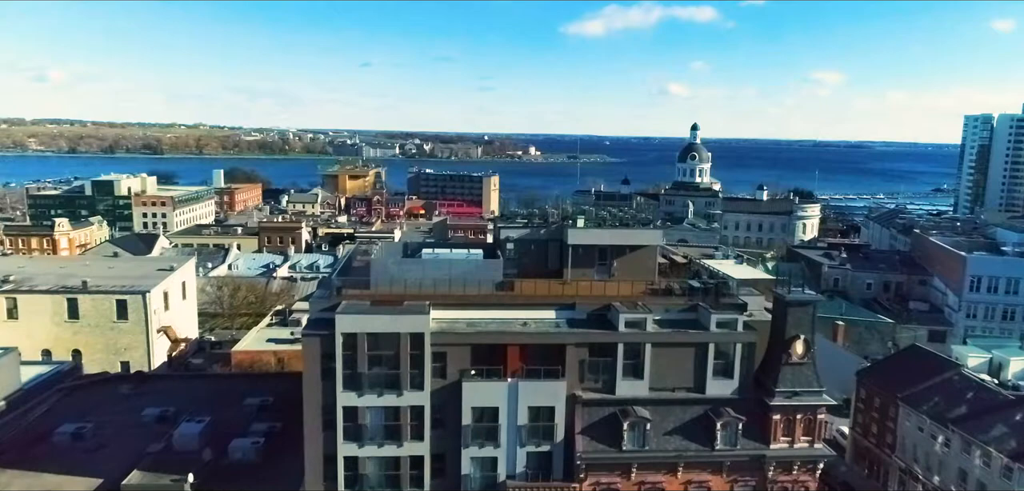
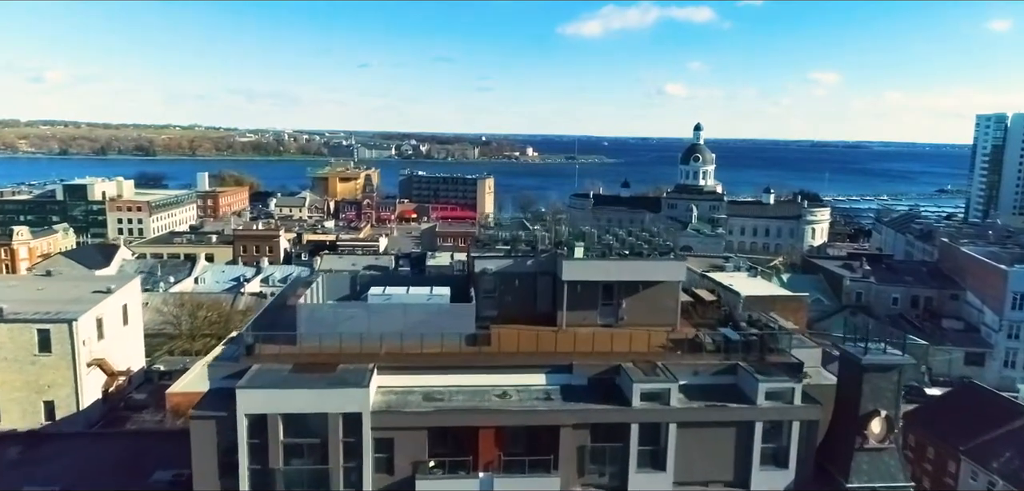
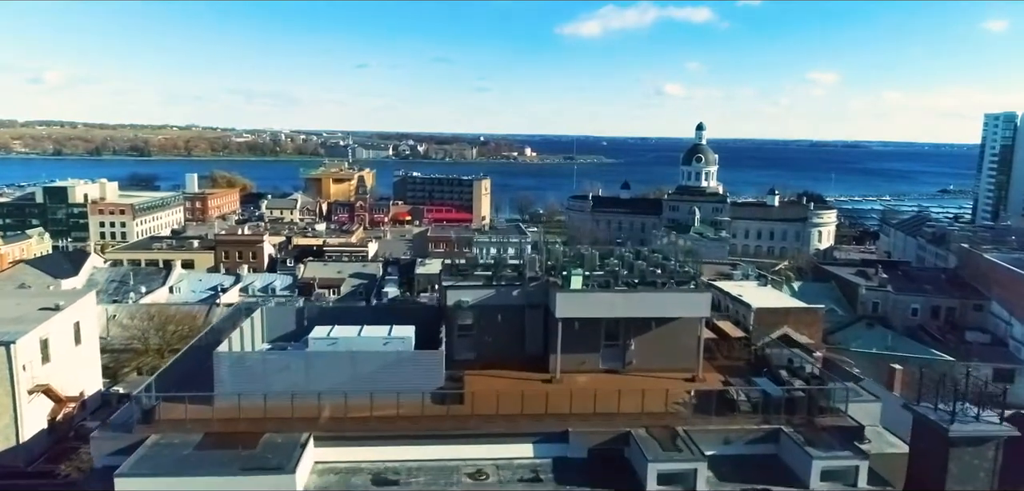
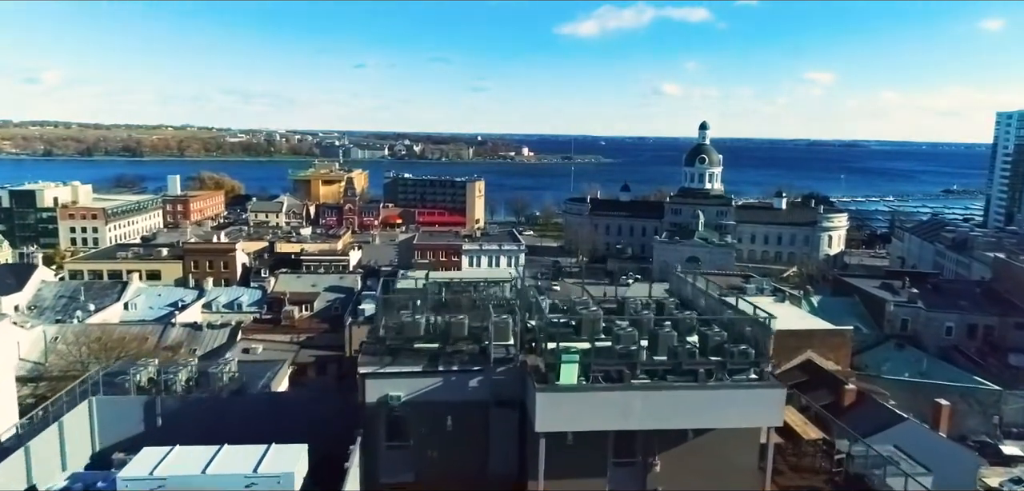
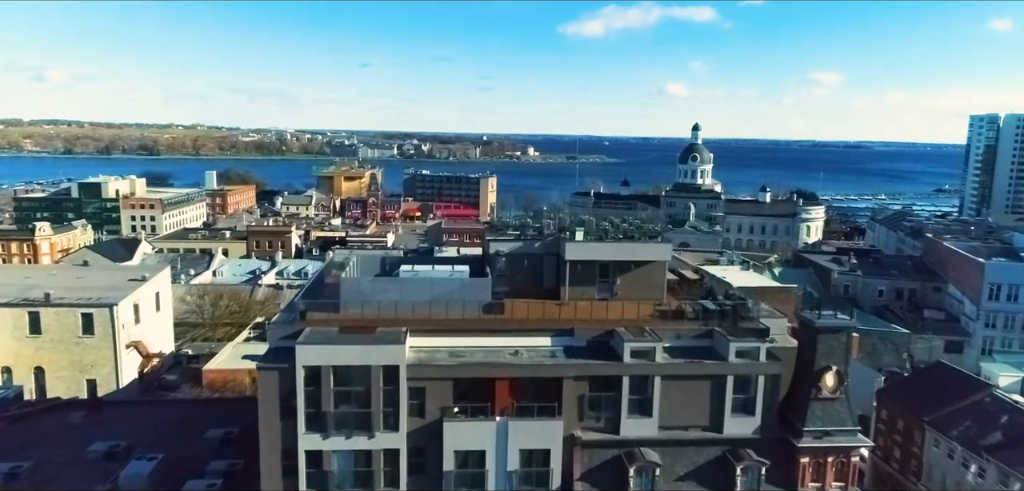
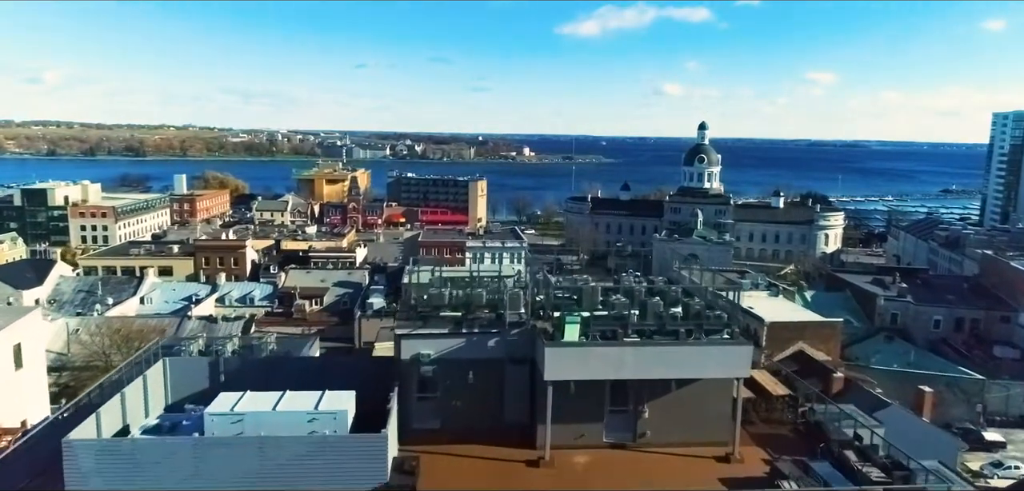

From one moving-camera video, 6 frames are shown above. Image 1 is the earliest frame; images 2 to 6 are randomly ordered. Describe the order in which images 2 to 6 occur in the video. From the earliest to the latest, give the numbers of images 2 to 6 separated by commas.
5, 2, 3, 6, 4
